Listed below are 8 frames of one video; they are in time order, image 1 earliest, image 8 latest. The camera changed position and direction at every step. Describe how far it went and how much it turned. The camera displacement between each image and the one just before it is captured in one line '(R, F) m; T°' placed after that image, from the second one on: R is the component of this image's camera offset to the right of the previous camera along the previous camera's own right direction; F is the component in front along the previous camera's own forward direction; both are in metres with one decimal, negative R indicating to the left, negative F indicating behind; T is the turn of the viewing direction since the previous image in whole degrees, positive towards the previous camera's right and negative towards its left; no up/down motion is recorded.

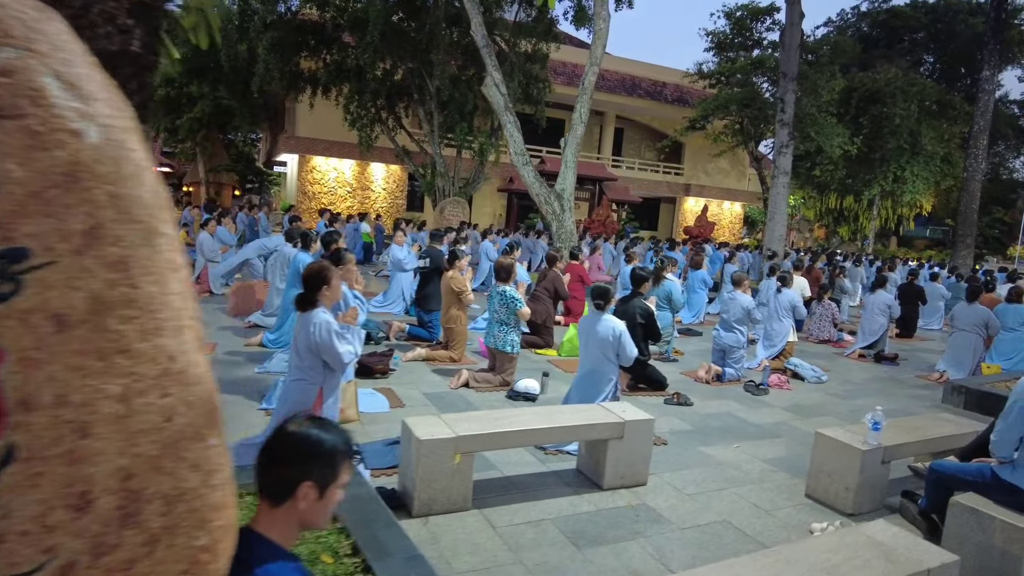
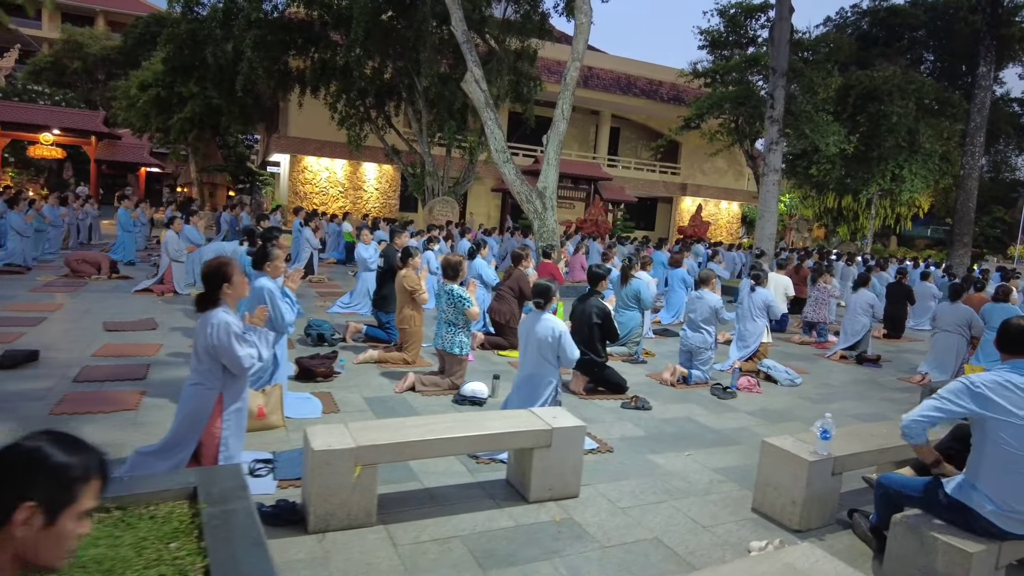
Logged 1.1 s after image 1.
(+0.5, +0.3) m; 0°
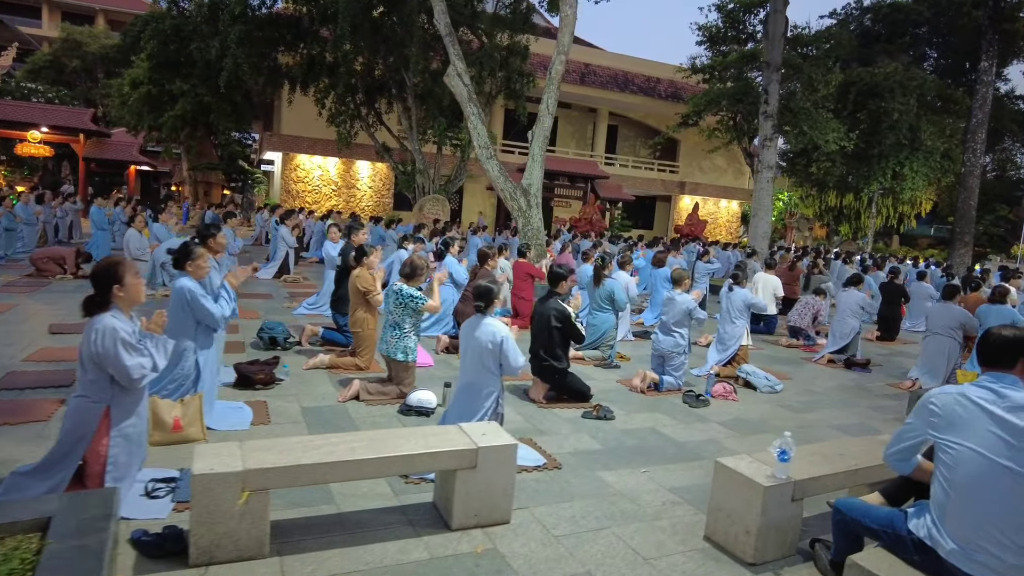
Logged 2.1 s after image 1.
(+0.4, +0.4) m; 0°
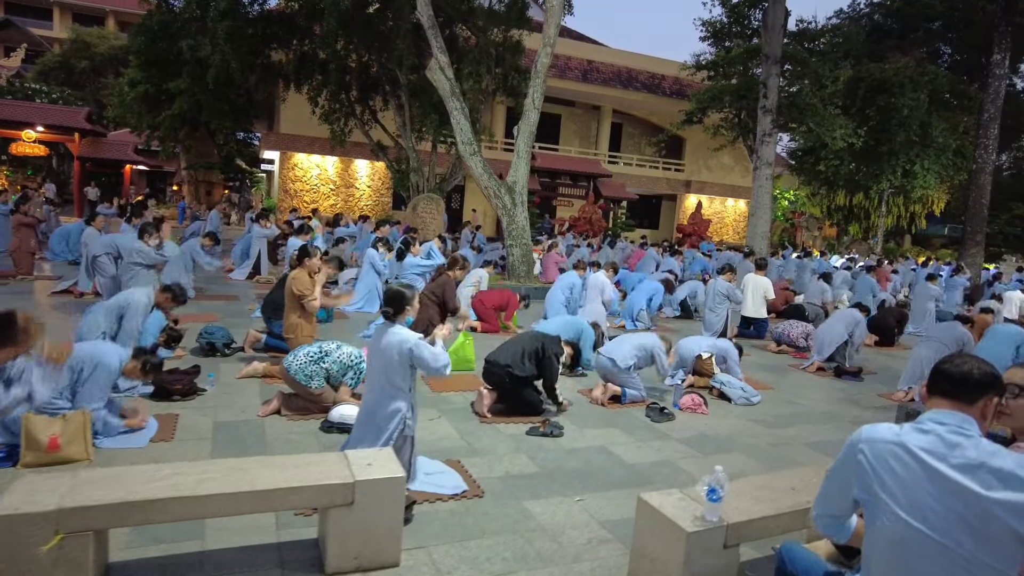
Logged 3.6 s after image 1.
(+0.6, +0.5) m; -1°
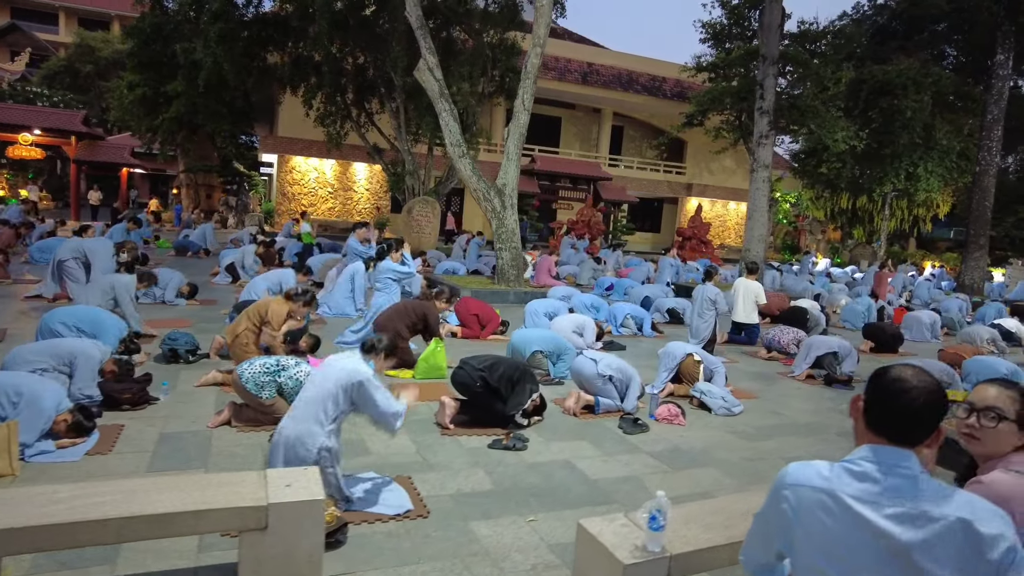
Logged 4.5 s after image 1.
(+0.3, +0.2) m; -1°
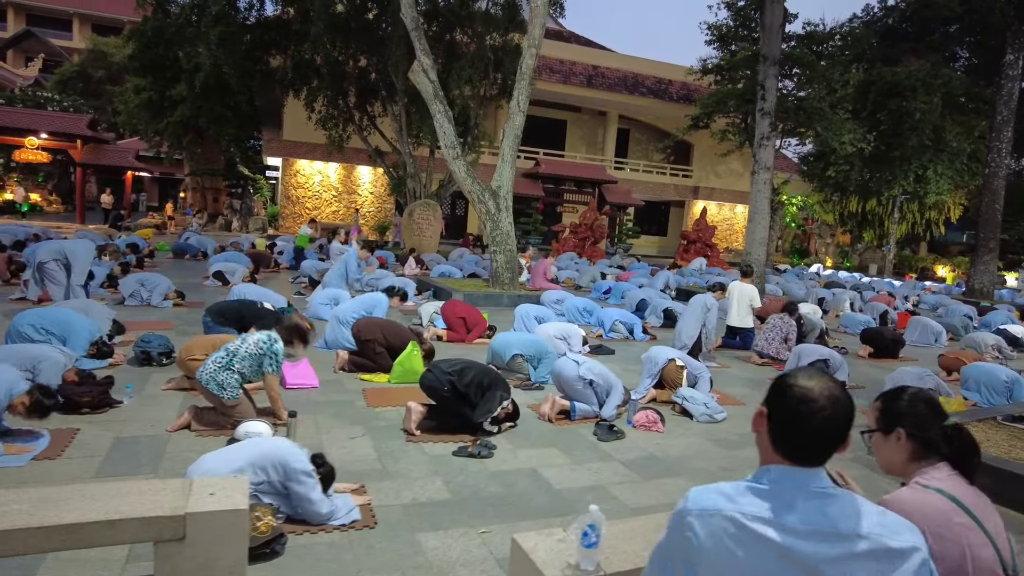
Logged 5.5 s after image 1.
(+0.3, +0.1) m; -1°
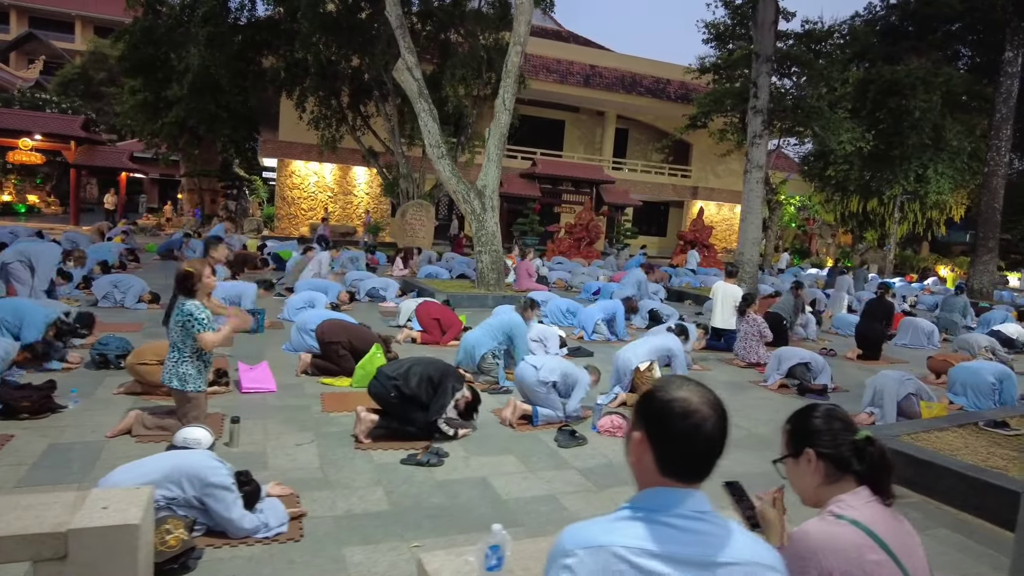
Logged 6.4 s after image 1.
(+0.4, +0.2) m; 0°
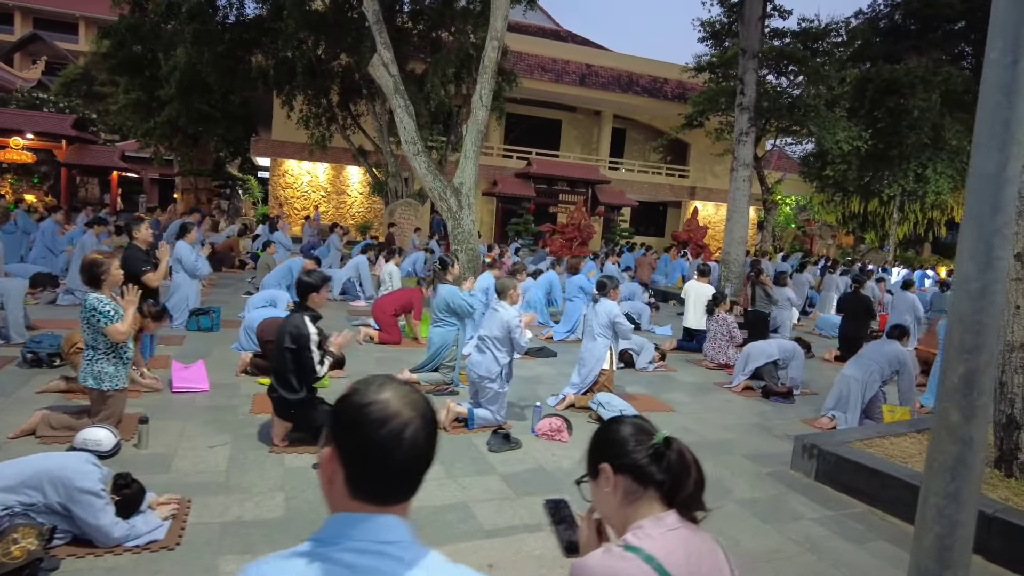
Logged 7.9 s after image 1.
(+0.5, +0.2) m; -1°
